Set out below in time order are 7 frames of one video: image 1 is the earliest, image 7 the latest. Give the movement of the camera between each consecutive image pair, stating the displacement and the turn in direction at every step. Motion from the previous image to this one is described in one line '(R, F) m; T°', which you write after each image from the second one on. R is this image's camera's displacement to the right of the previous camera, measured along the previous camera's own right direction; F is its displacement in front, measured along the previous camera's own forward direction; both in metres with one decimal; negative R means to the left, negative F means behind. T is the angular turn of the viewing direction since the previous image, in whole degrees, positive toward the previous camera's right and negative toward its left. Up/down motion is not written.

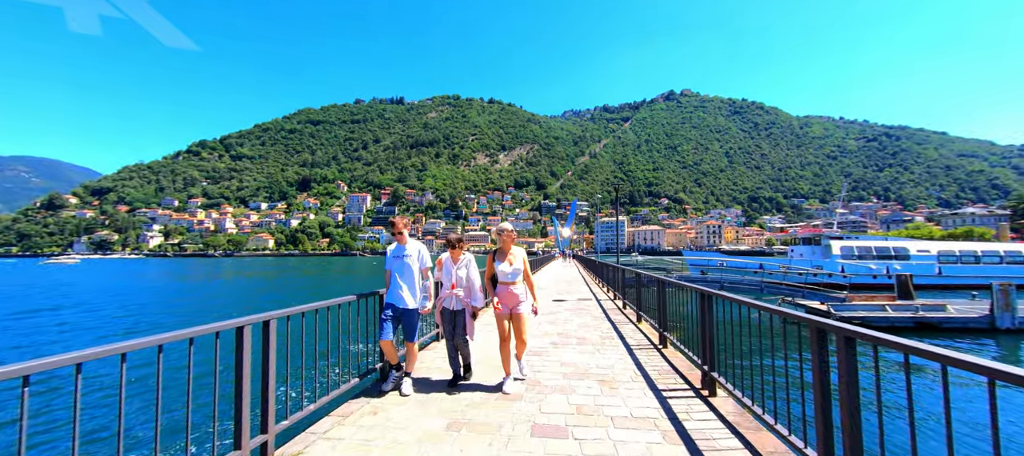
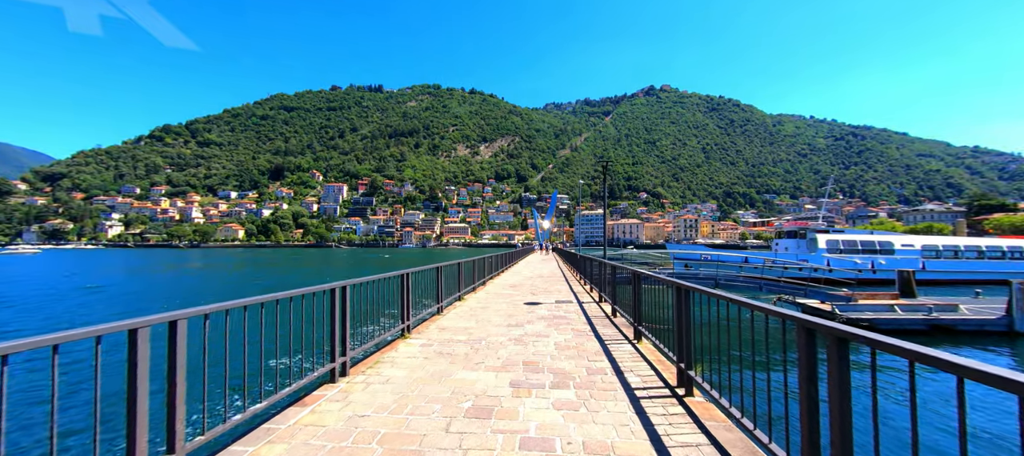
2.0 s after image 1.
(+0.2, +0.9) m; +3°
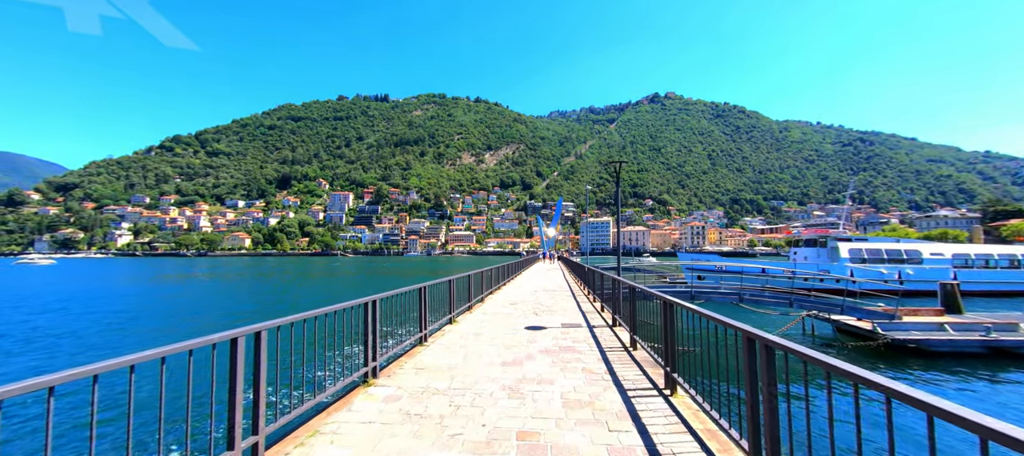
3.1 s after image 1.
(+0.1, +0.5) m; -1°
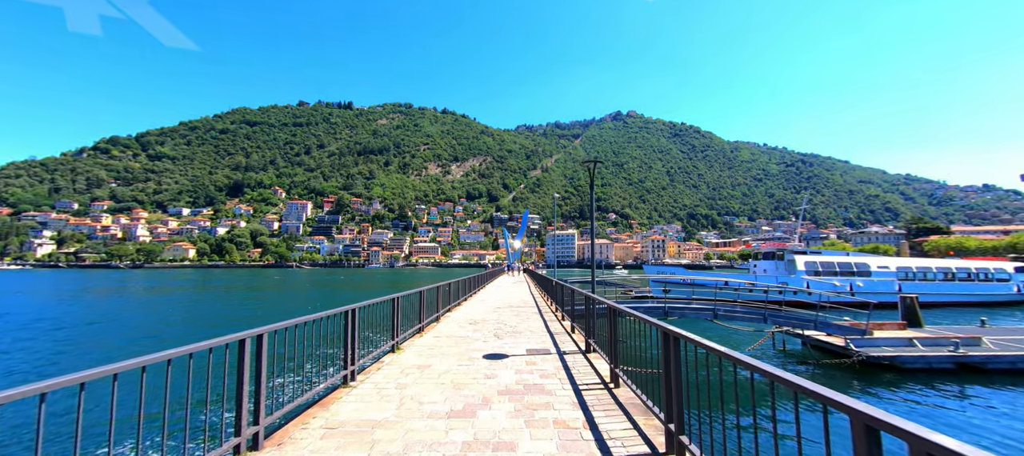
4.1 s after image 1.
(+0.1, +0.5) m; +5°
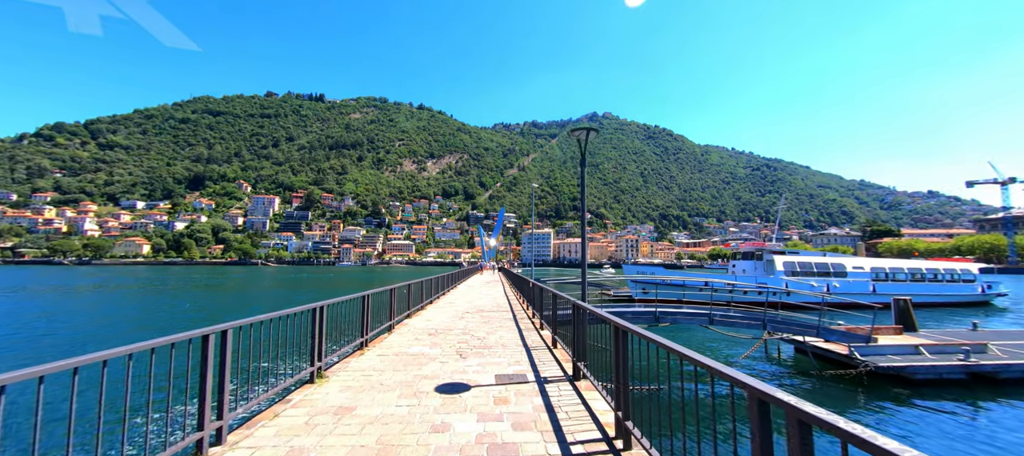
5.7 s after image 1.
(+0.1, +0.7) m; +4°
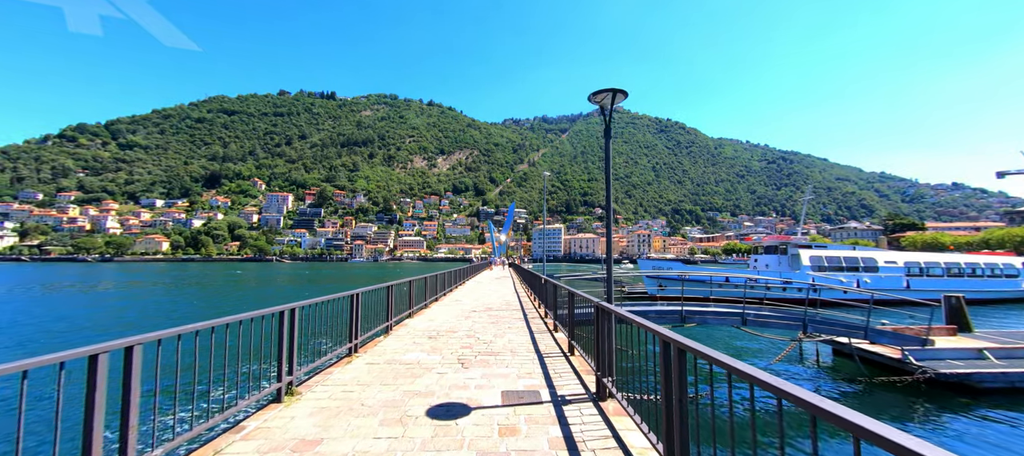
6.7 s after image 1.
(0.0, +0.4) m; -2°
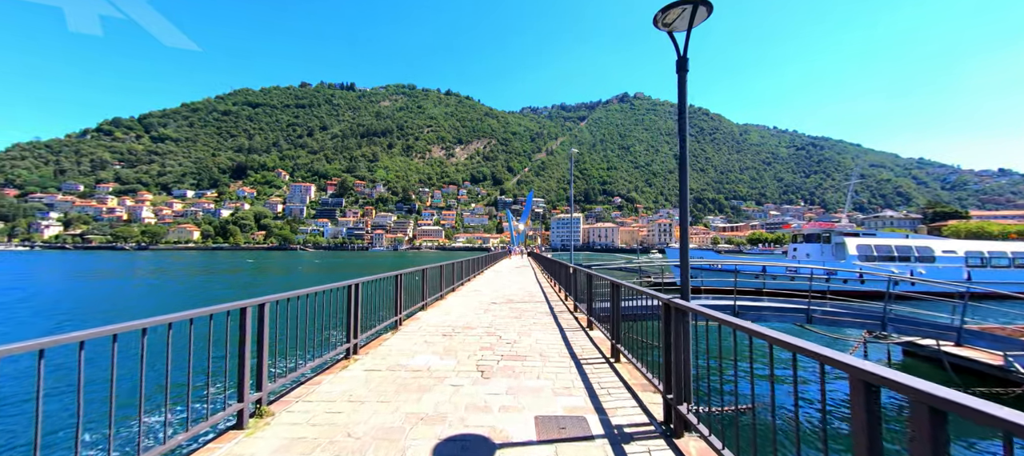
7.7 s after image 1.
(-0.2, +0.3) m; -3°
